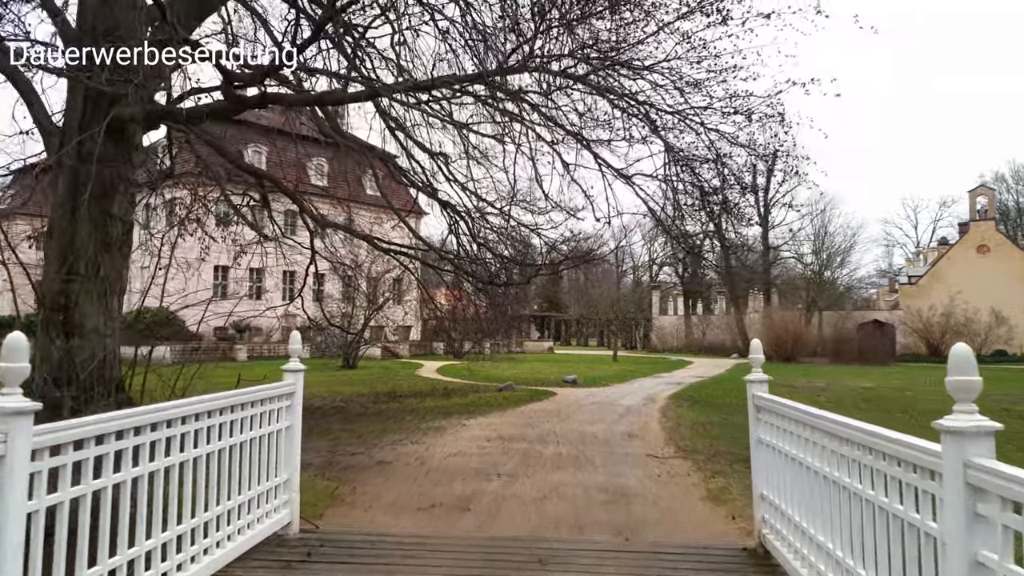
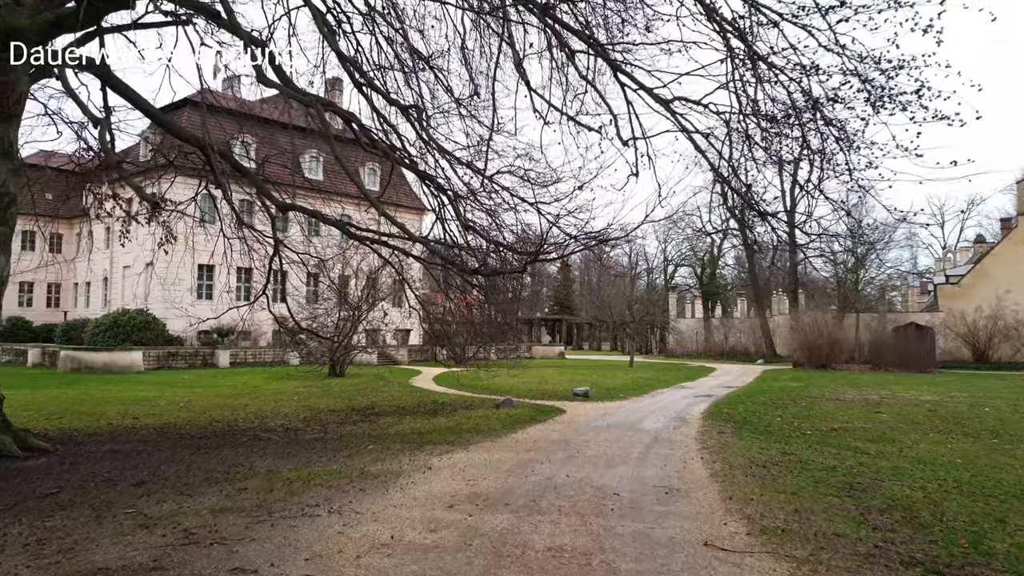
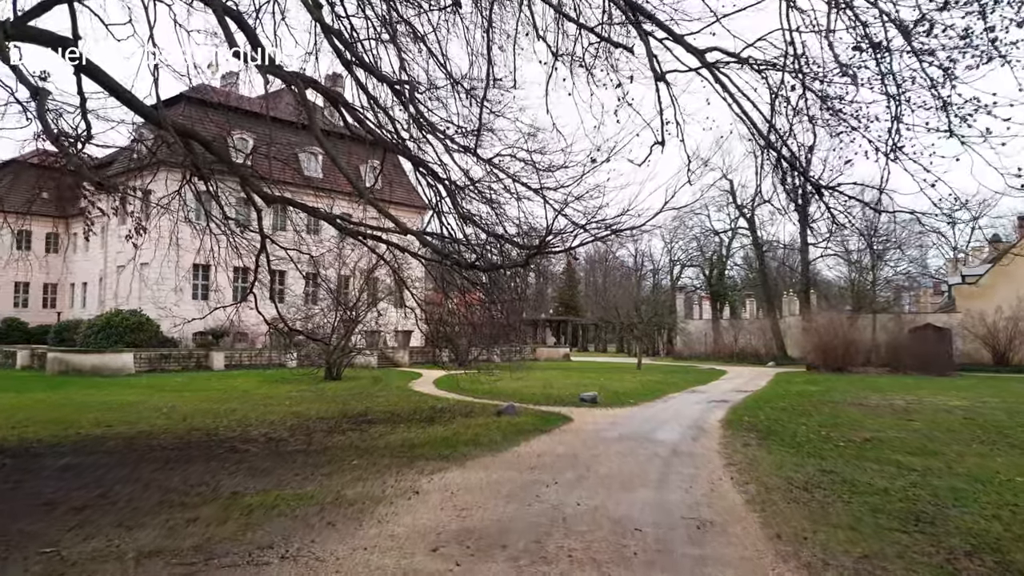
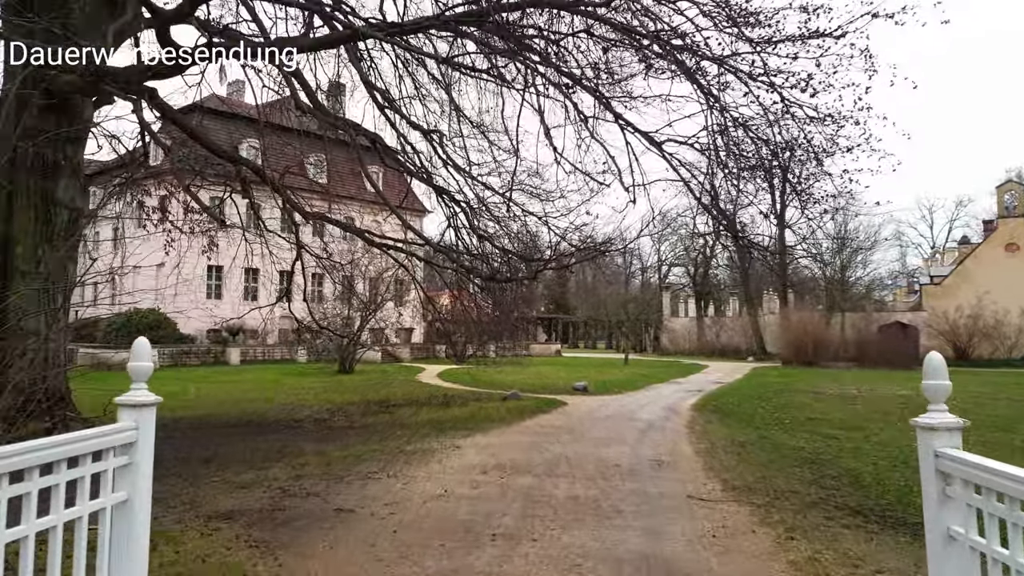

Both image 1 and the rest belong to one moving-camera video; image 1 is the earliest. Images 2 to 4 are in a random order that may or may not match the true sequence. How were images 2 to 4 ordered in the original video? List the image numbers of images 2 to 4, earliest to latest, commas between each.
4, 2, 3
